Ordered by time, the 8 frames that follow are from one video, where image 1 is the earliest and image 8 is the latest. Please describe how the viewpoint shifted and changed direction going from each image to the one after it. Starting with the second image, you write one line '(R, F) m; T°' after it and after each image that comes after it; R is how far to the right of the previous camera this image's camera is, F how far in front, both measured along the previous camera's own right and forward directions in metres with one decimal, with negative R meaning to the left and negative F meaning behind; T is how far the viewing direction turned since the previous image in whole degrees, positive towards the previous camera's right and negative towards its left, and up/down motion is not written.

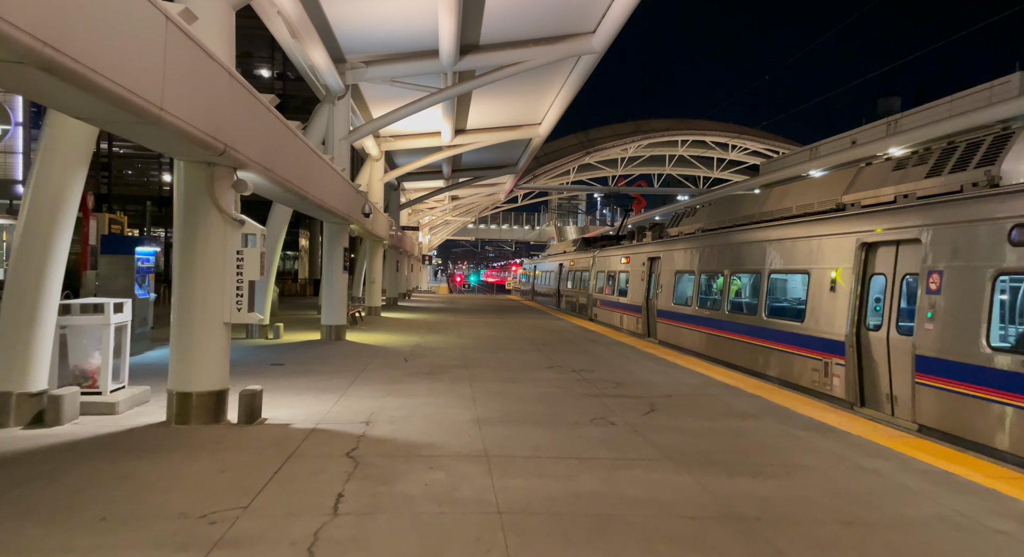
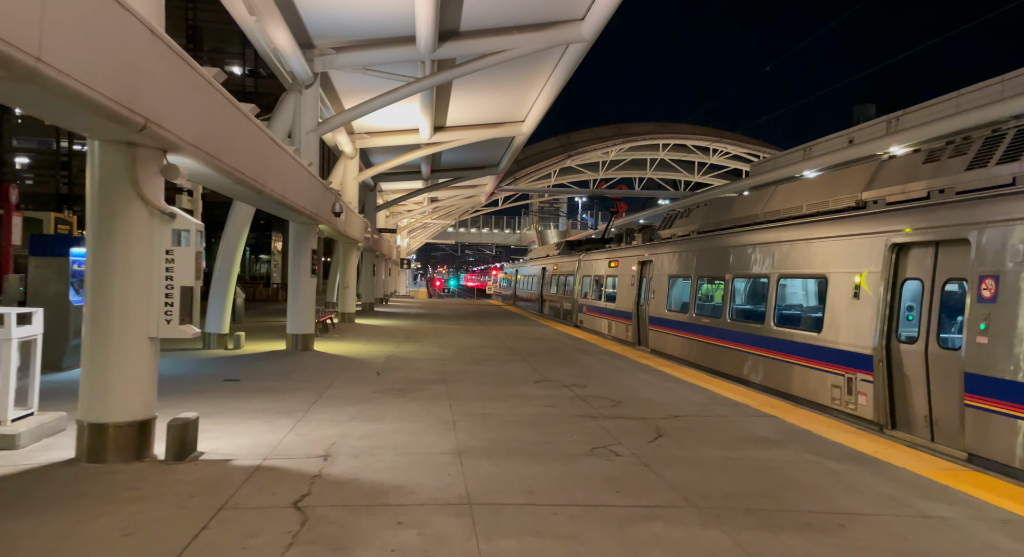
(-0.1, +1.0) m; +2°
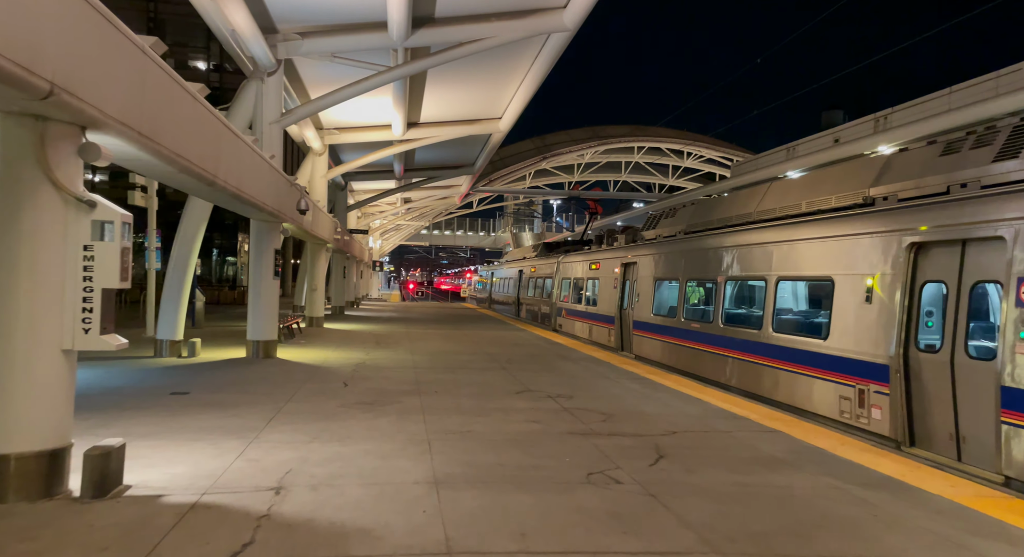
(-0.1, +0.7) m; +2°
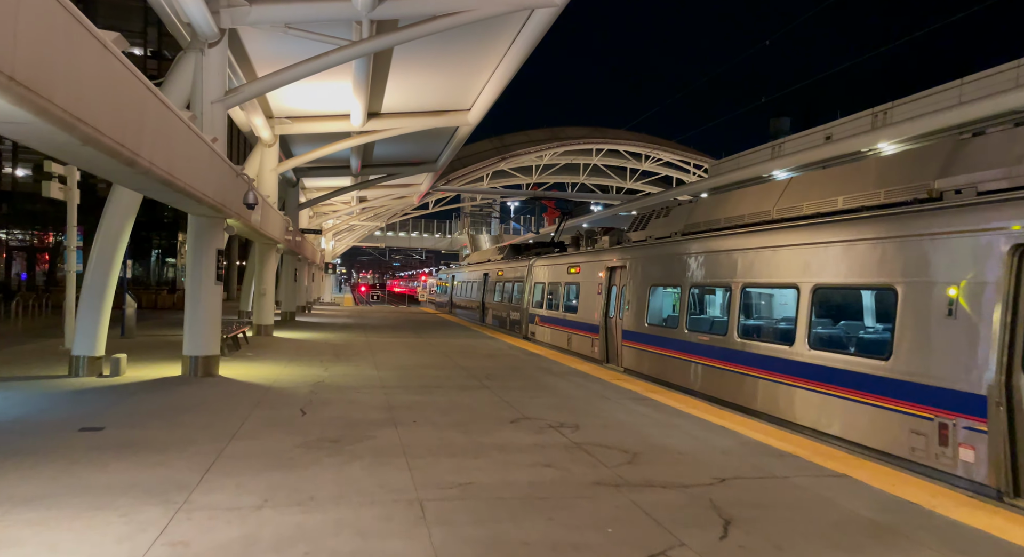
(-0.5, +1.4) m; +4°
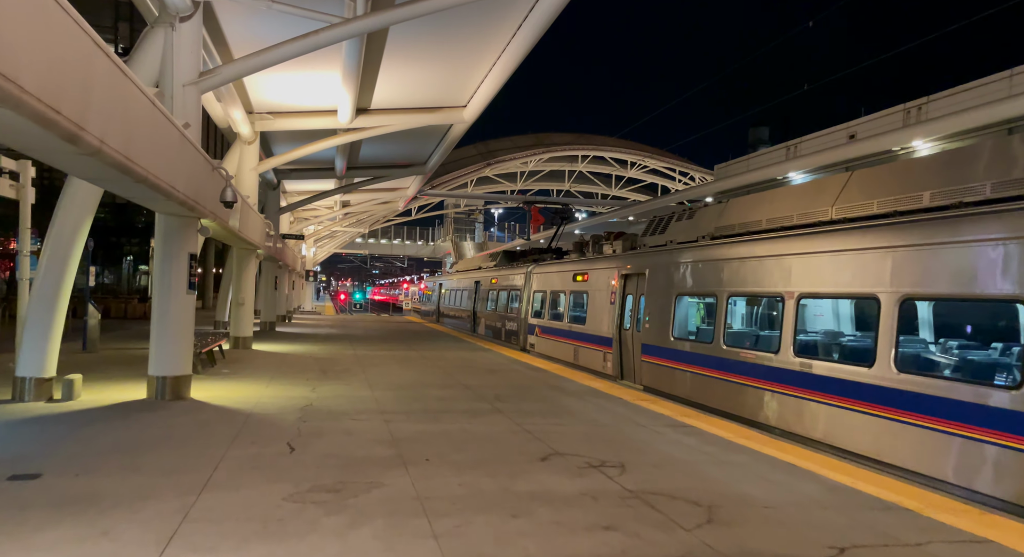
(-0.5, +1.2) m; +2°
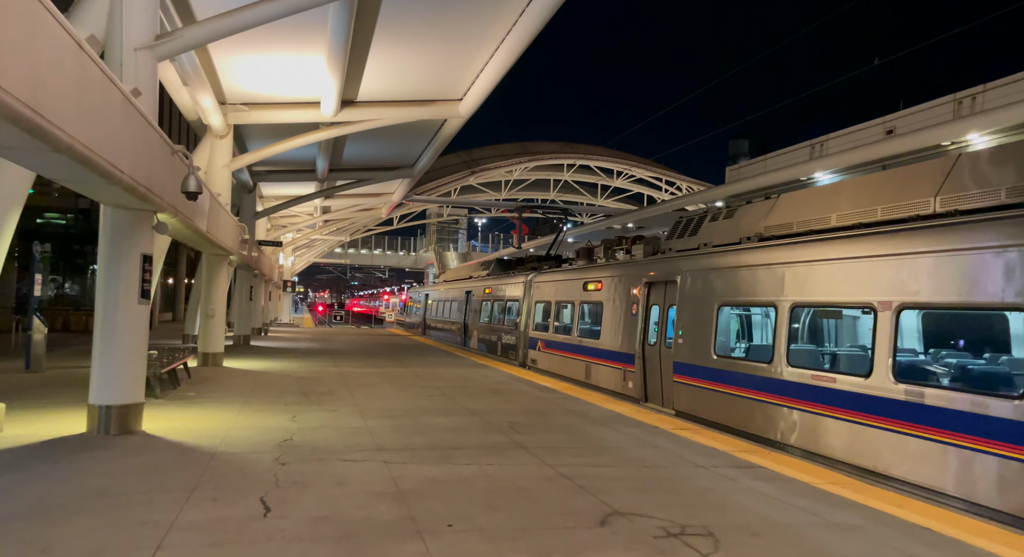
(-0.5, +1.5) m; +2°
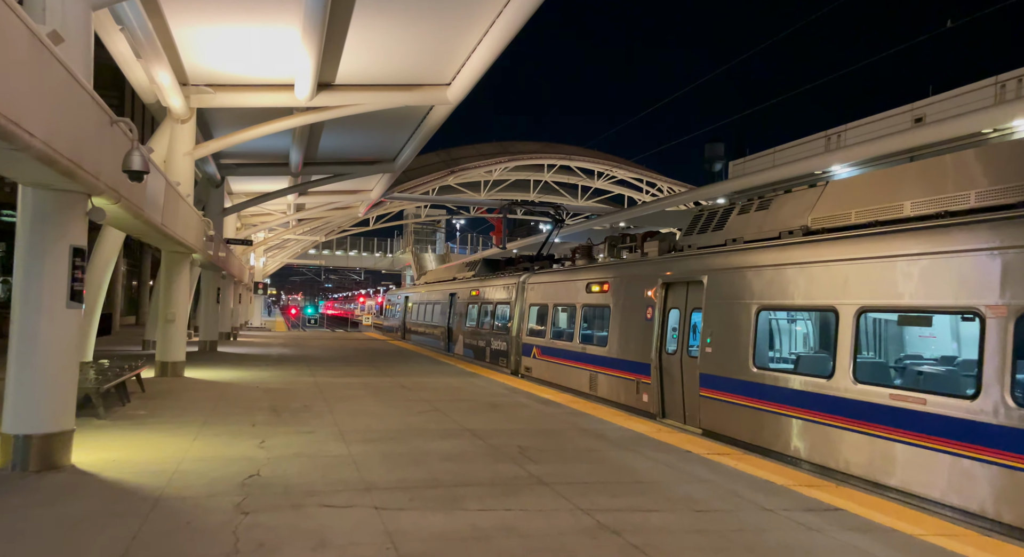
(-0.4, +1.3) m; +2°
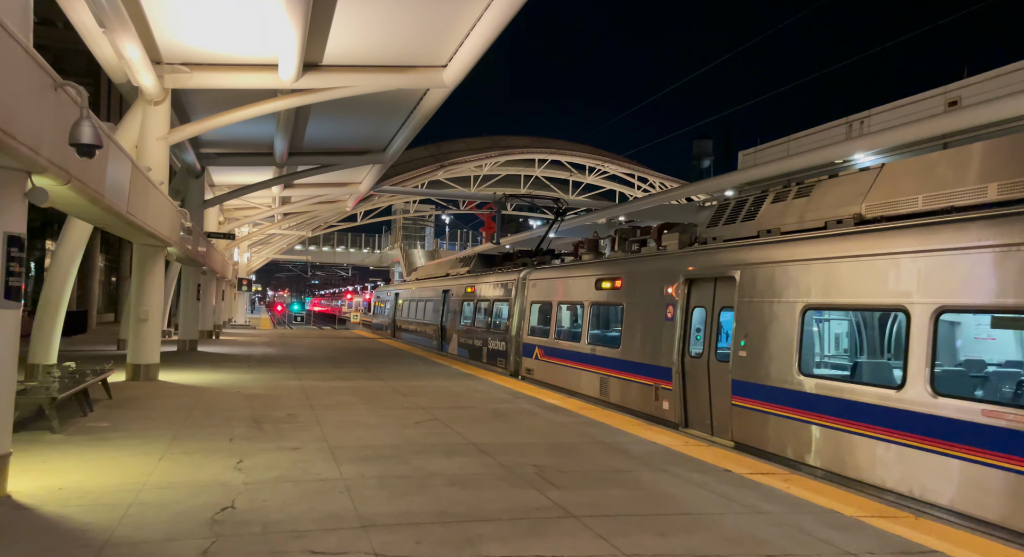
(-0.3, +1.0) m; +1°
